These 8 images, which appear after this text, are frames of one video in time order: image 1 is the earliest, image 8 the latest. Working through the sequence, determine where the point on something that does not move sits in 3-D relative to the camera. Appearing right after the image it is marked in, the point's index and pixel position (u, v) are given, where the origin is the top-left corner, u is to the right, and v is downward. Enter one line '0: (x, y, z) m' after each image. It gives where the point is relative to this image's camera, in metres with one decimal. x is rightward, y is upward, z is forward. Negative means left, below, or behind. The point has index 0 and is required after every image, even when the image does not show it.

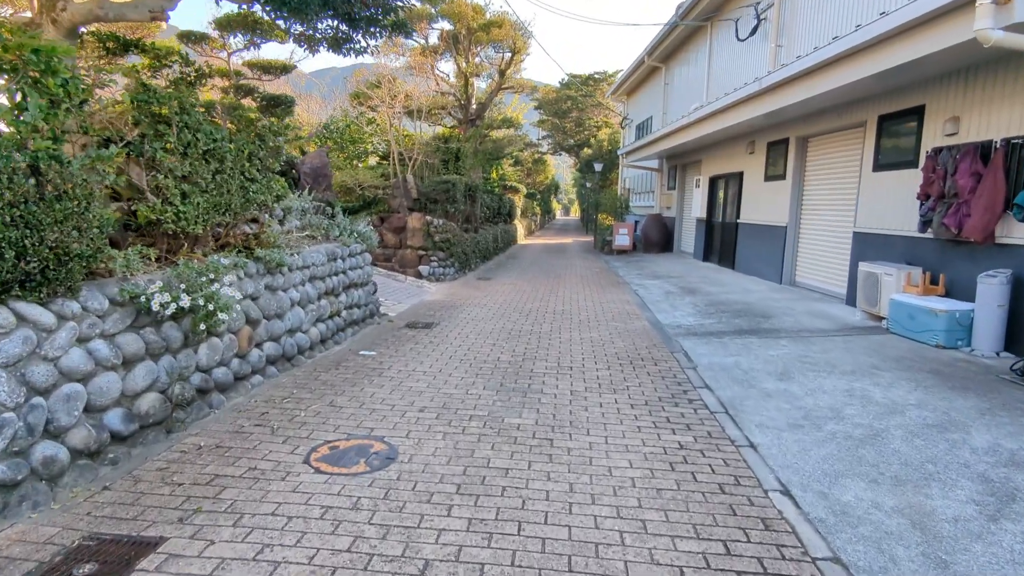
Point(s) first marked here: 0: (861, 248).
0: (+4.7, +0.5, +8.2) m
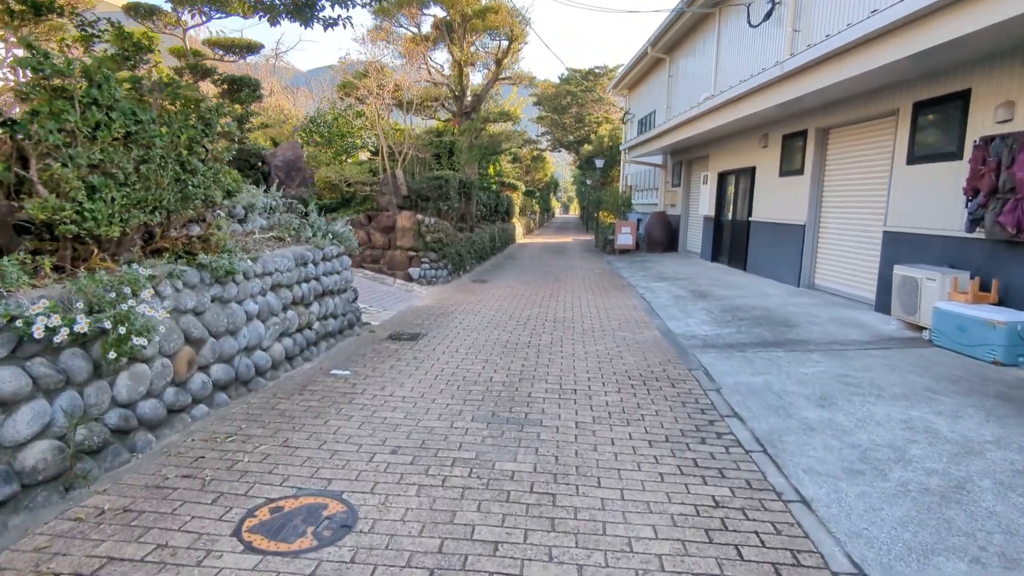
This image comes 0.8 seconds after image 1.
0: (+4.7, +0.5, +7.5) m
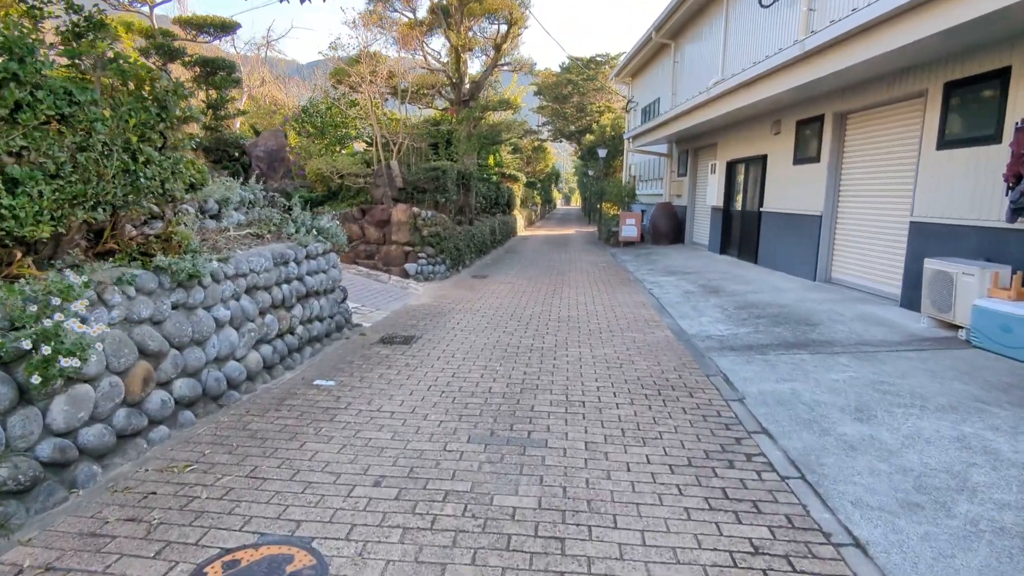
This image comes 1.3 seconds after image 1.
0: (+4.7, +0.5, +7.0) m
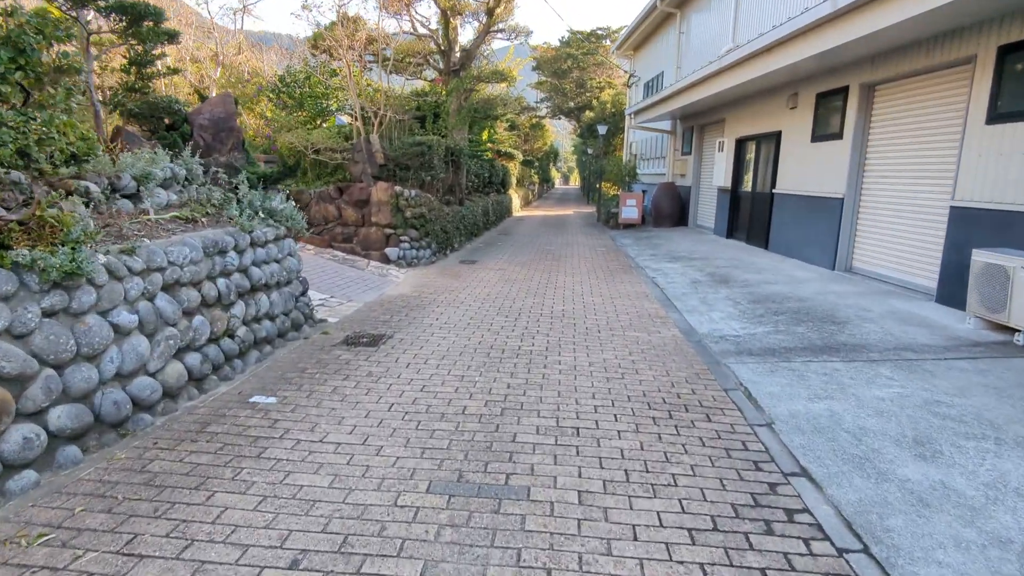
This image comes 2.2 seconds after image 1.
0: (+4.6, +0.6, +6.2) m
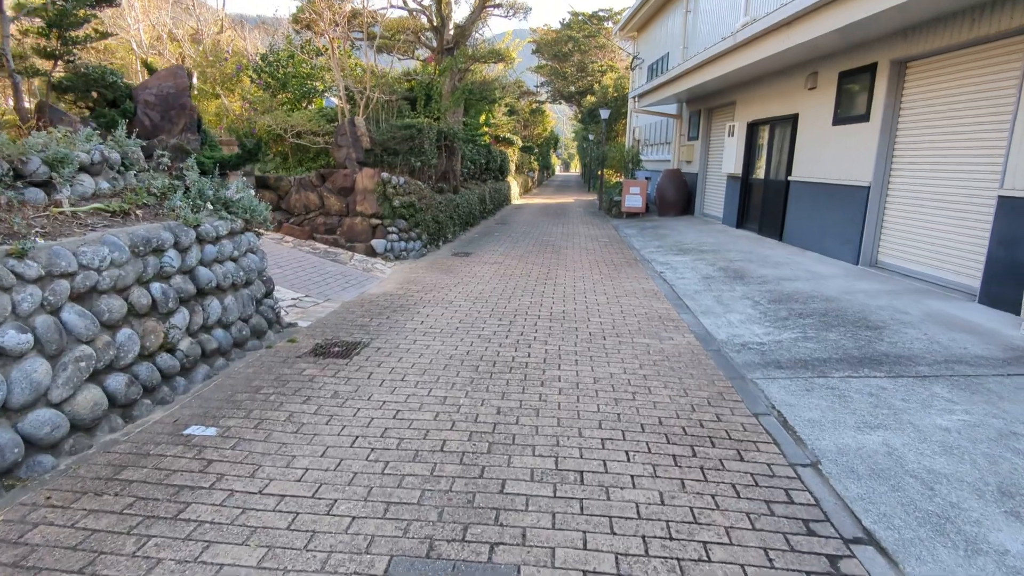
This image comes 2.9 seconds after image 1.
0: (+4.5, +0.6, +5.5) m
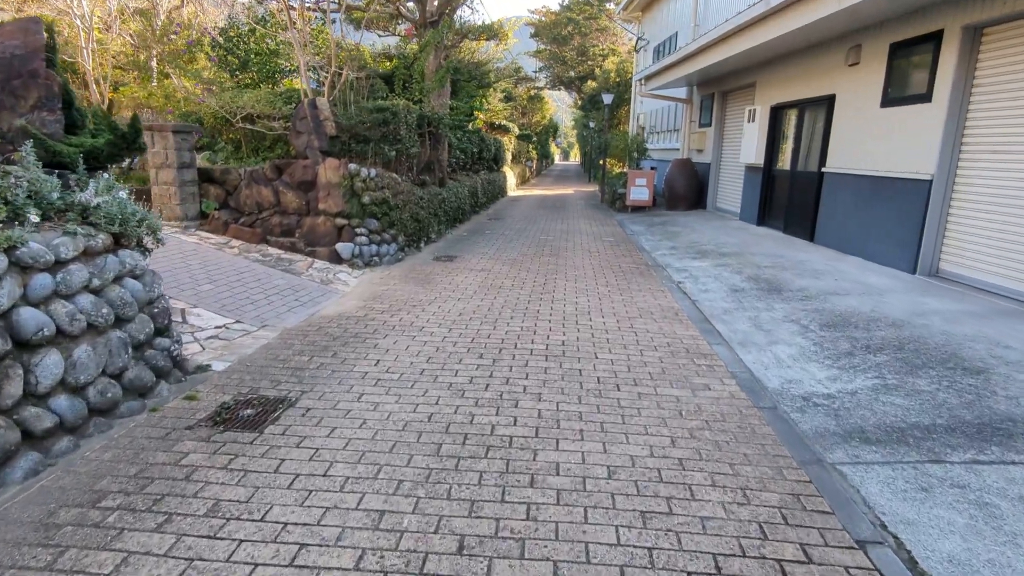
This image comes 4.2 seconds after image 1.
0: (+4.4, +0.4, +4.2) m
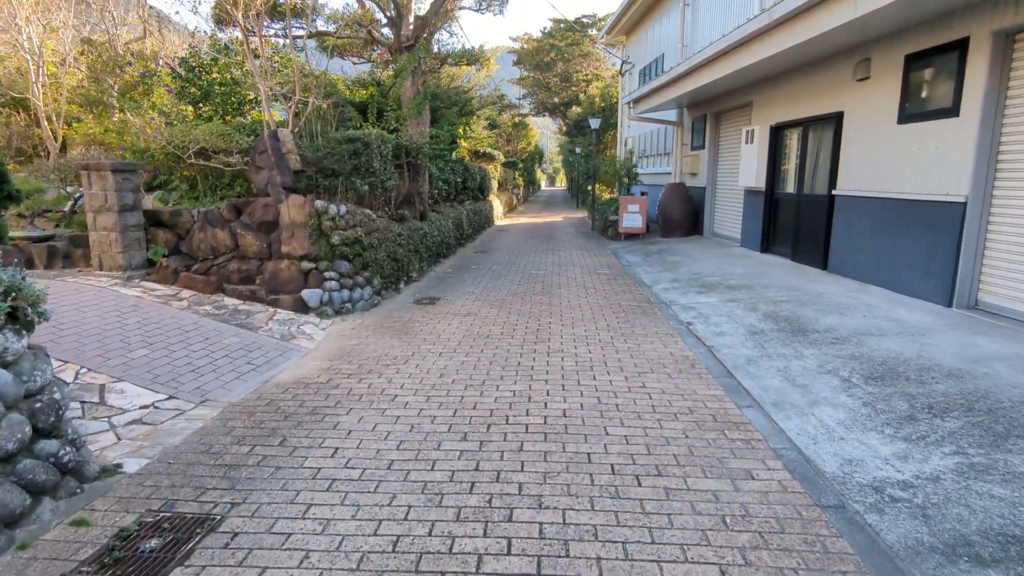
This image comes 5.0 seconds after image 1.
0: (+4.3, +0.2, +3.5) m
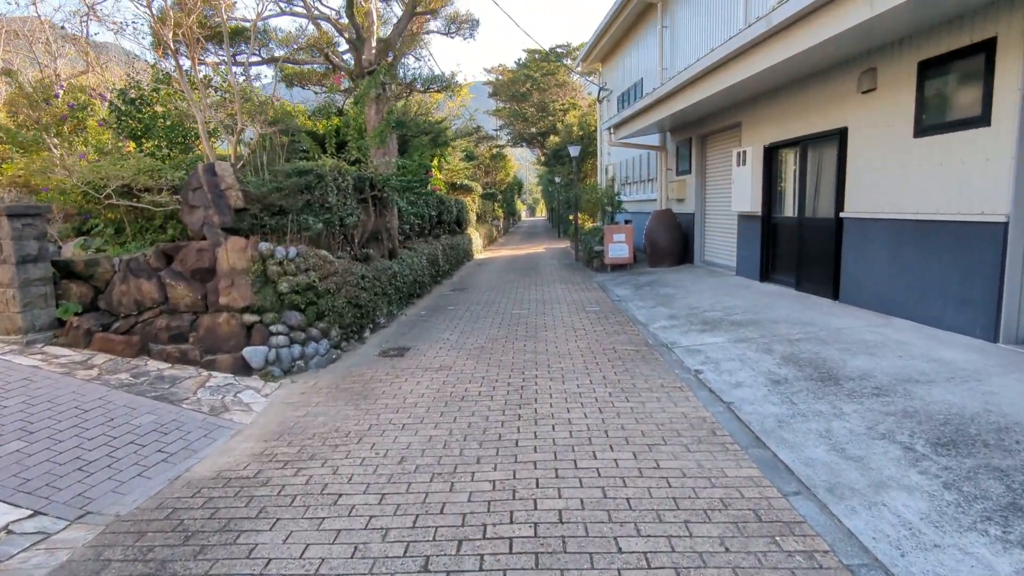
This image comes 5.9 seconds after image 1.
0: (+4.2, 0.0, +2.7) m
